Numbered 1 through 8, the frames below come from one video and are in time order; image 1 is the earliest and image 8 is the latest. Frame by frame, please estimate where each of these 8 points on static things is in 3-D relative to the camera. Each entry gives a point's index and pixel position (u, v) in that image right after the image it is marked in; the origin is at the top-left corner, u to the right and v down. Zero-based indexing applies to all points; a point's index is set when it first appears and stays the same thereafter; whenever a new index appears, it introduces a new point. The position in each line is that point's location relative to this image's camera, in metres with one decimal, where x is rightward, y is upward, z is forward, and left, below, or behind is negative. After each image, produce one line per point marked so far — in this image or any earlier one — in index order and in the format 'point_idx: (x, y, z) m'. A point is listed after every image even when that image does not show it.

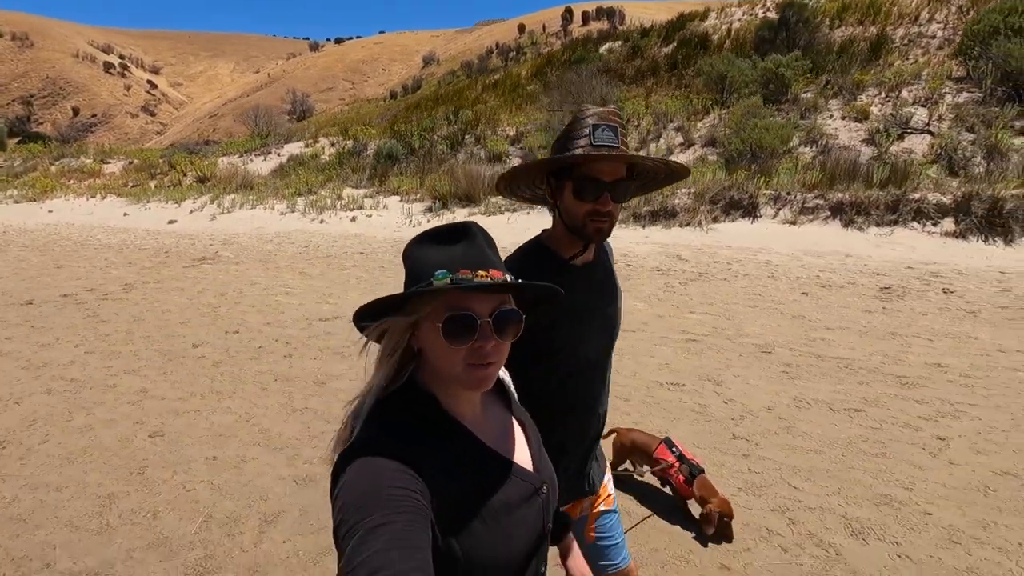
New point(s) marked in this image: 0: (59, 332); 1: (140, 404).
0: (-4.6, -0.4, +5.4) m
1: (-2.7, -0.8, +3.9) m
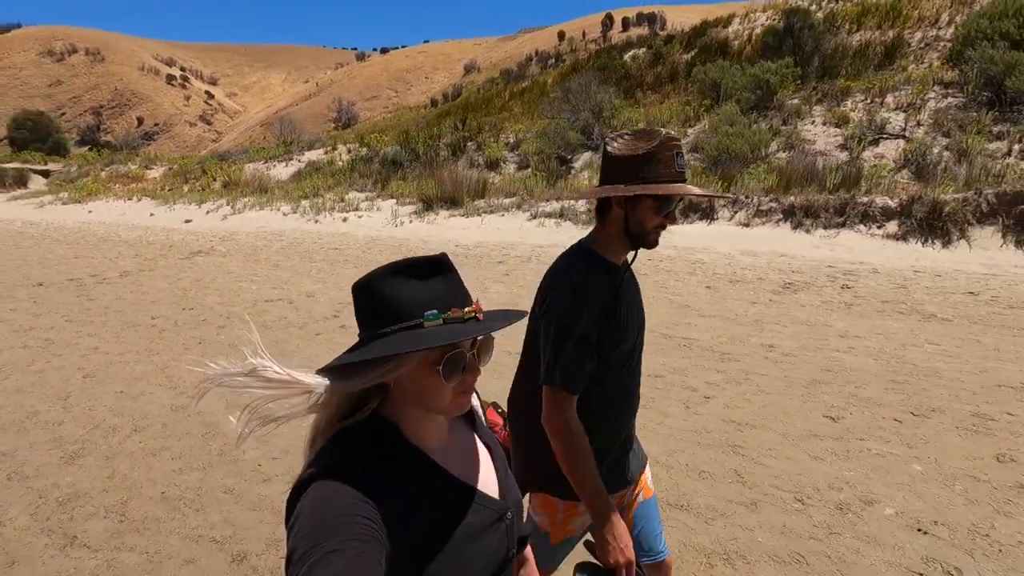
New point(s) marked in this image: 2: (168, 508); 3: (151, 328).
0: (-5.6, -0.2, +6.6) m
1: (-3.9, -0.6, +4.9) m
2: (-1.8, -1.1, +2.8) m
3: (-3.8, -0.4, +5.7) m
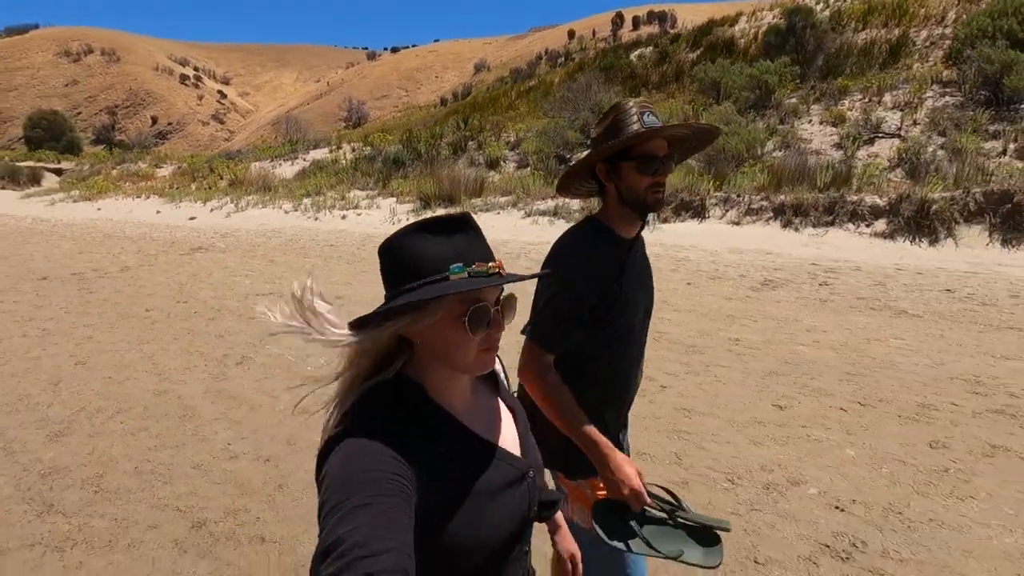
0: (-5.8, -0.1, +6.9) m
1: (-4.1, -0.5, +5.2) m
2: (-2.1, -1.1, +3.0) m
3: (-4.1, -0.3, +6.0) m
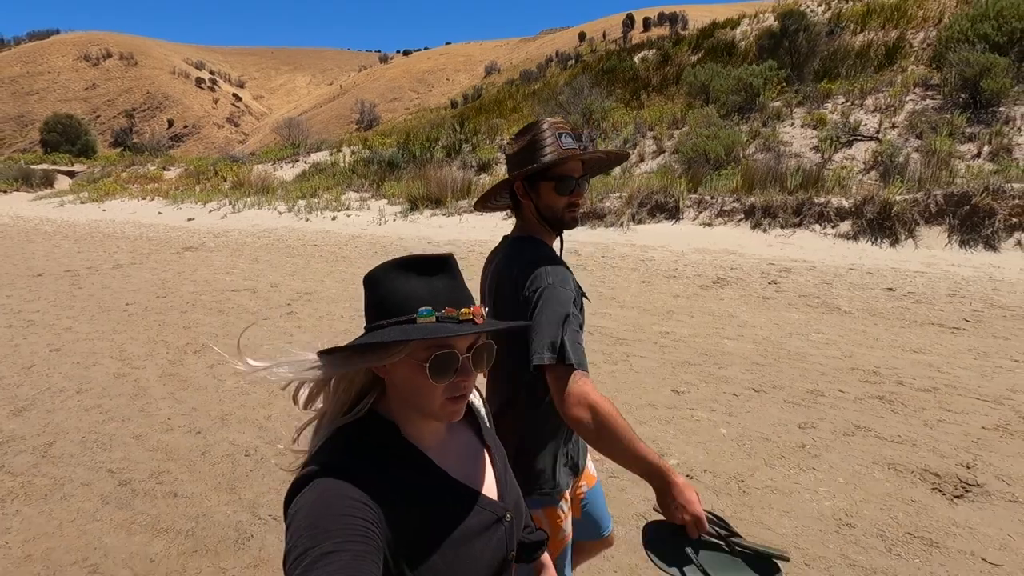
0: (-6.4, -0.1, +7.4) m
1: (-4.7, -0.5, +5.6) m
2: (-2.8, -1.0, +3.5) m
3: (-4.6, -0.3, +6.4) m
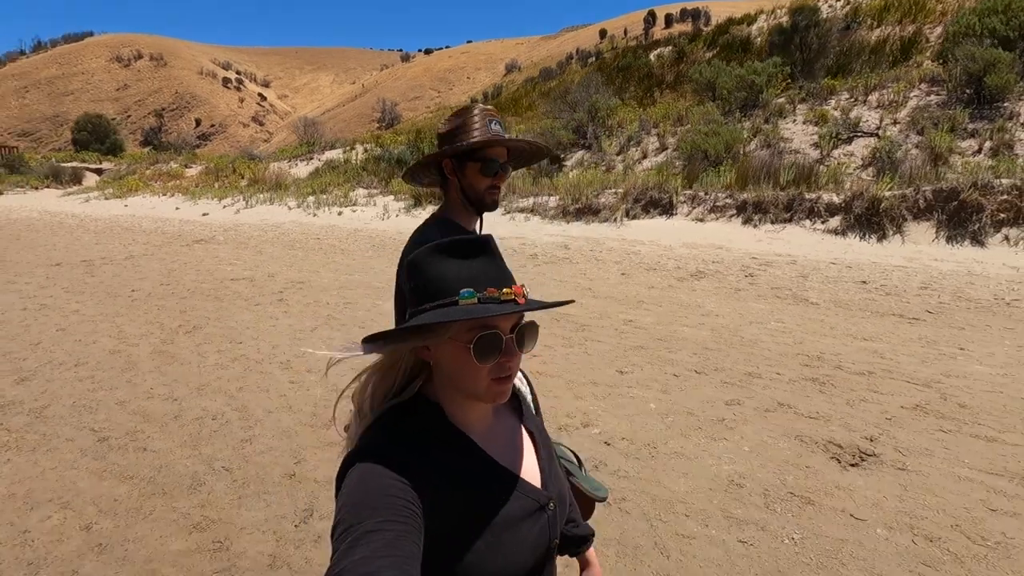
0: (-6.6, +0.1, +7.9) m
1: (-5.0, -0.3, +6.1) m
2: (-3.2, -0.9, +3.9) m
3: (-4.9, -0.1, +6.9) m
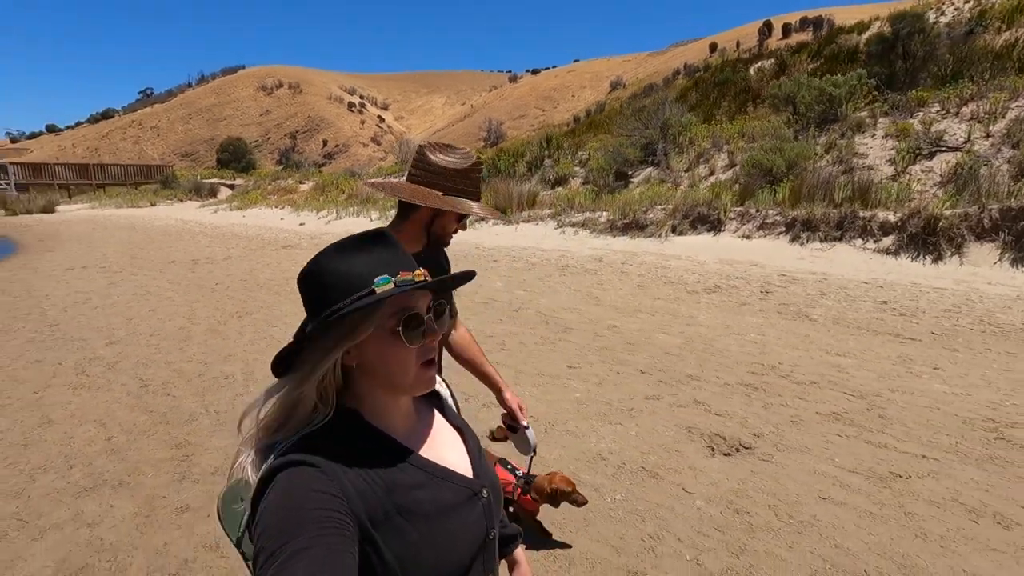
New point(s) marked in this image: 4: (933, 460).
0: (-6.2, +0.3, +9.7) m
1: (-5.0, -0.2, +7.6) m
2: (-3.5, -0.7, +5.1) m
3: (-4.7, 0.0, +8.4) m
4: (+2.5, -1.0, +3.3) m
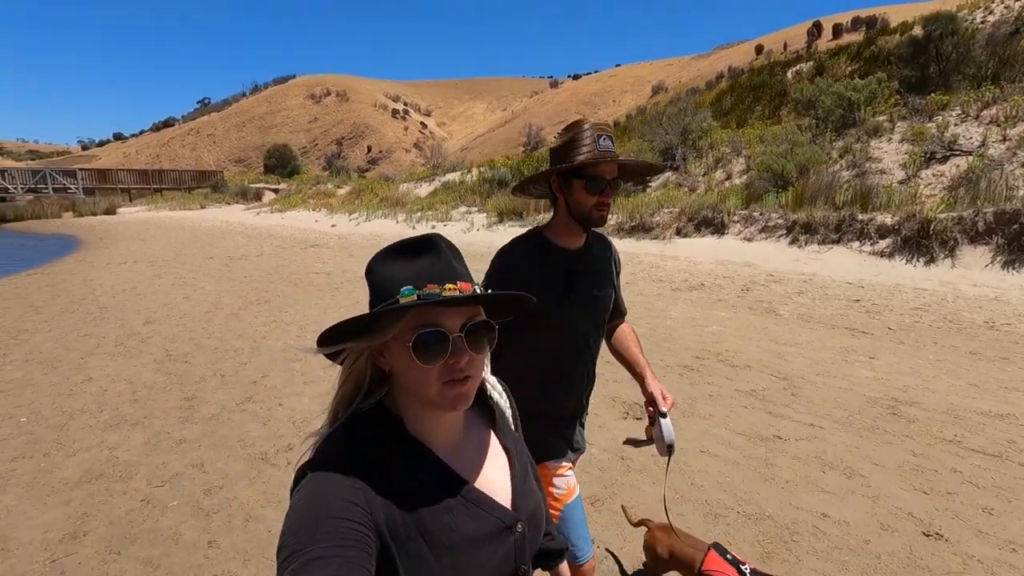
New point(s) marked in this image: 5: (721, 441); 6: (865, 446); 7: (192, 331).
0: (-6.1, +0.4, +10.8) m
1: (-5.1, 0.0, +8.6) m
2: (-3.8, -0.6, +6.0) m
3: (-4.7, +0.1, +9.3) m
4: (+2.1, -1.0, +3.7) m
5: (+1.4, -1.0, +3.5) m
6: (+2.3, -1.0, +3.4) m
7: (-3.6, -0.5, +6.1) m
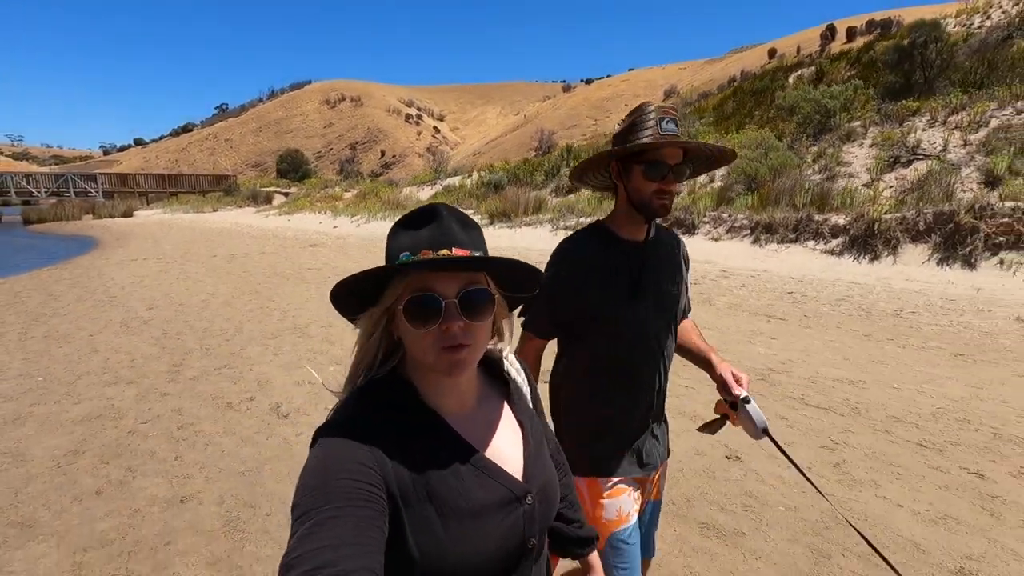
0: (-6.6, +0.5, +11.7) m
1: (-5.6, +0.1, +9.5) m
2: (-4.4, -0.4, +6.8) m
3: (-5.2, +0.2, +10.2) m
4: (+1.5, -0.8, +4.4) m
5: (+0.7, -0.9, +4.2) m
6: (+1.6, -0.9, +4.1) m
7: (-4.2, -0.4, +7.0) m
